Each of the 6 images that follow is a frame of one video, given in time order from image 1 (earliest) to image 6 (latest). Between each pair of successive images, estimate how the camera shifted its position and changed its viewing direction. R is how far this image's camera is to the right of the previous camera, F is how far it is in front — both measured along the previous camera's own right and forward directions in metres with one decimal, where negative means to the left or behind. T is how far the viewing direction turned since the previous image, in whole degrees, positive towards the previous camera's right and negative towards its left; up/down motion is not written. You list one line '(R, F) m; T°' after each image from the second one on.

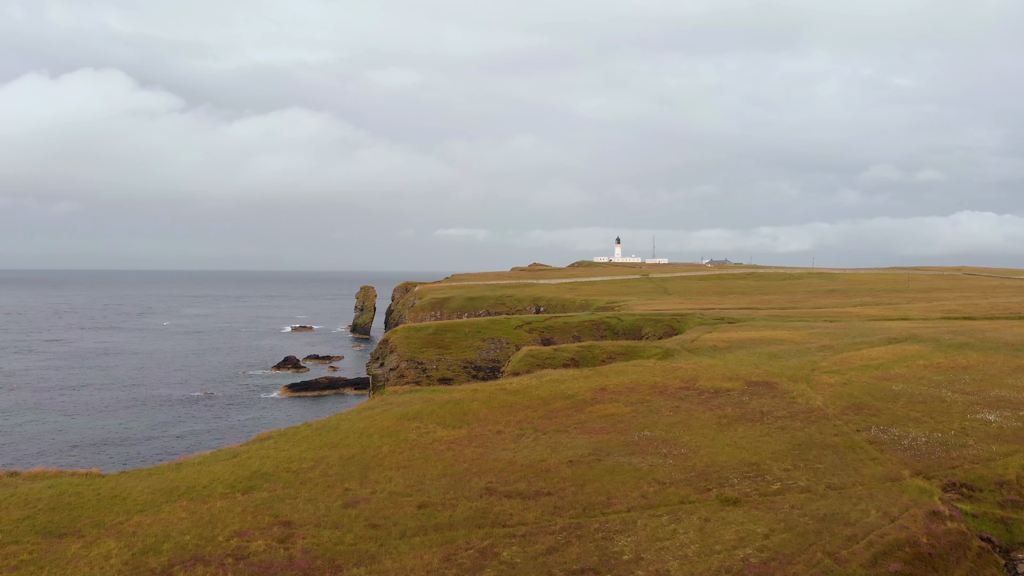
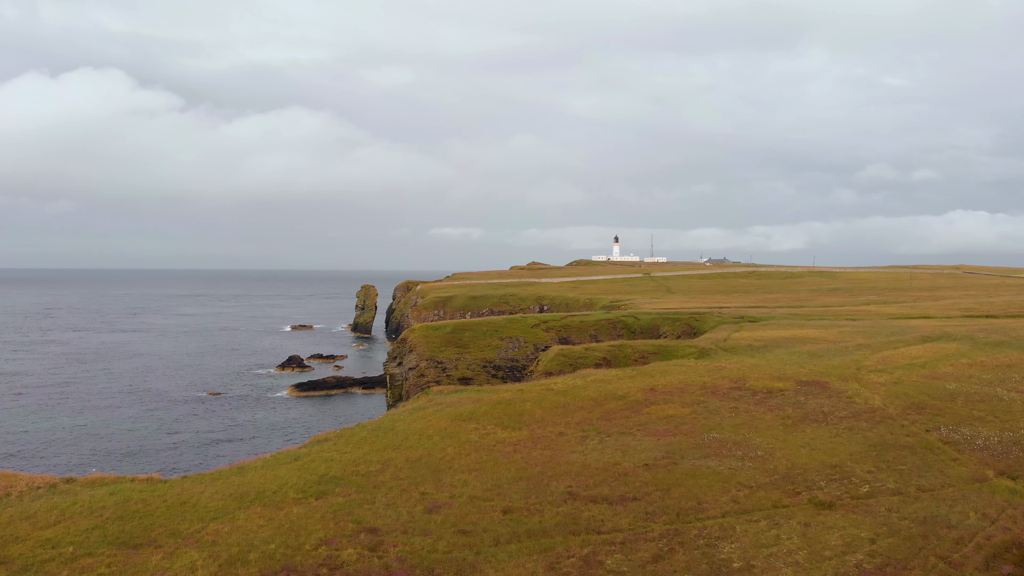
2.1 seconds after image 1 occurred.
(-2.8, +0.6) m; 0°
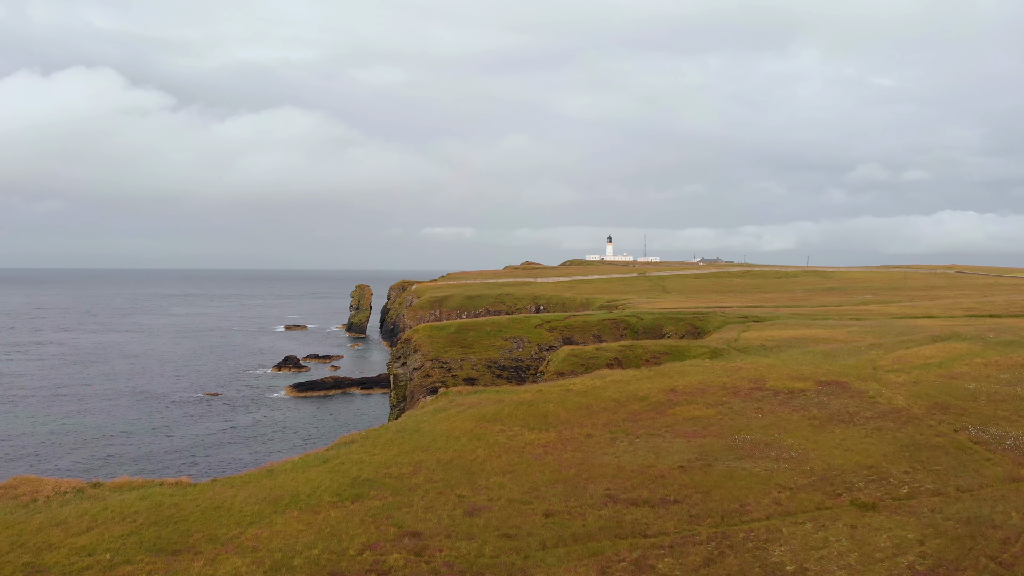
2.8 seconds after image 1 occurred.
(-1.5, +0.2) m; +1°
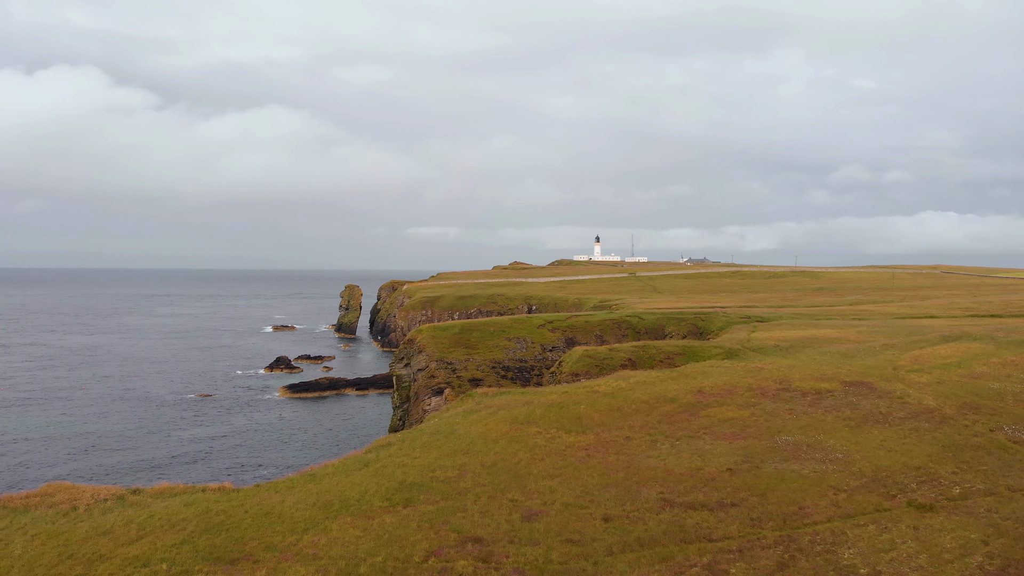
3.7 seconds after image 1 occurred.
(-2.1, +0.3) m; +1°
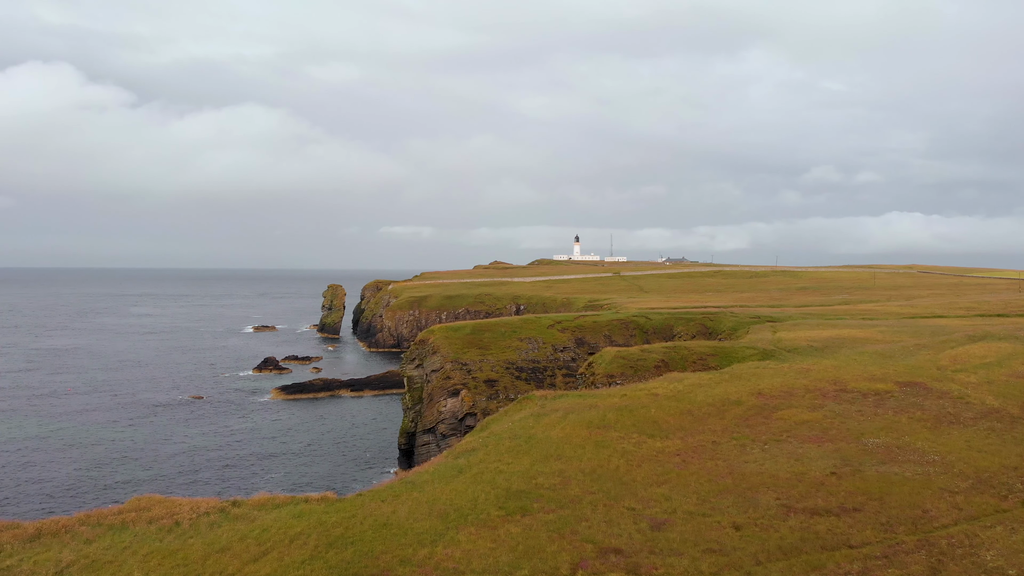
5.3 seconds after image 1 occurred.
(-4.4, +0.5) m; +2°
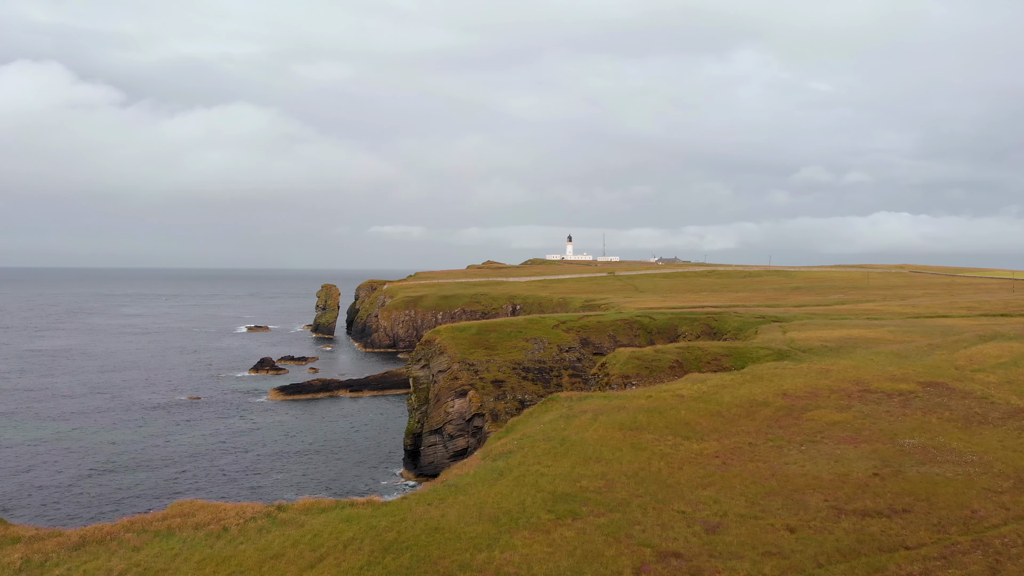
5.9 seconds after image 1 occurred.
(-1.8, +0.1) m; +1°
